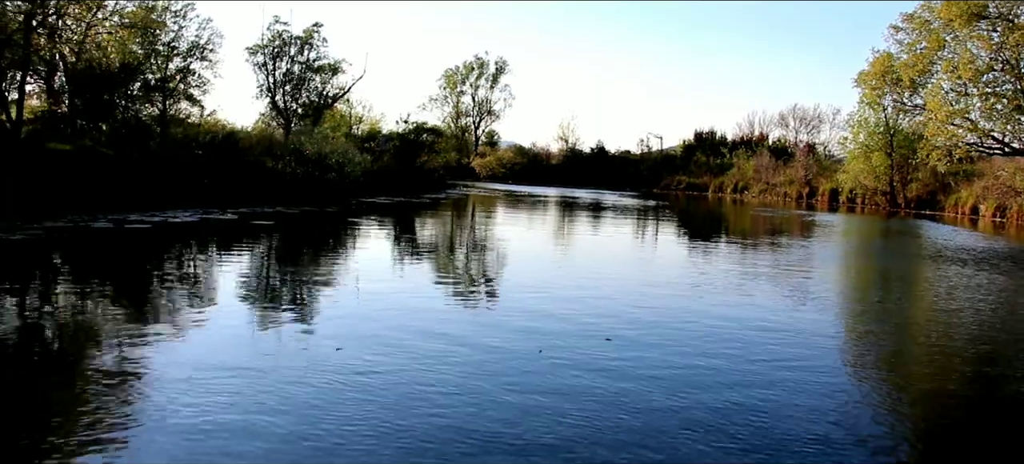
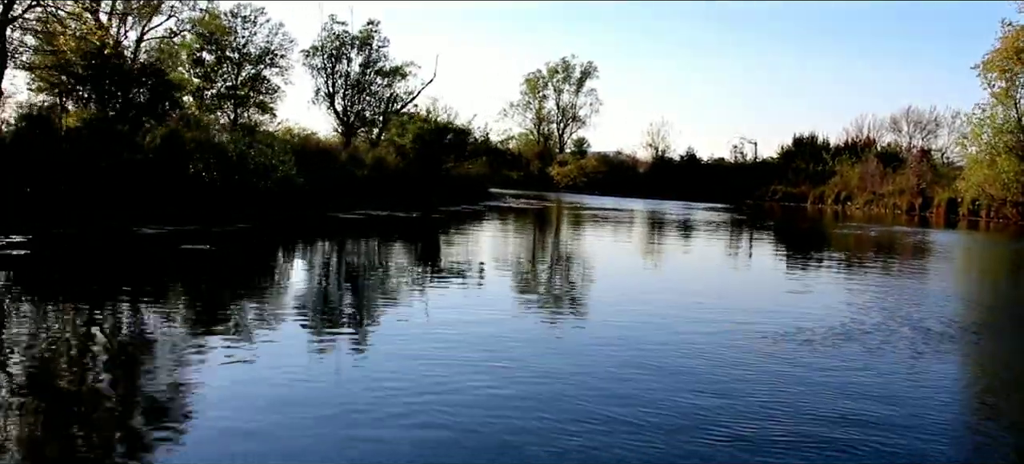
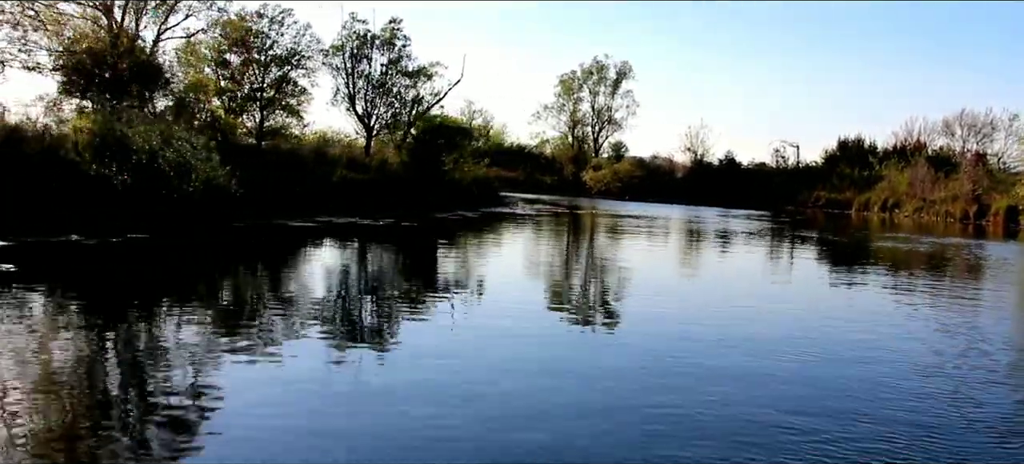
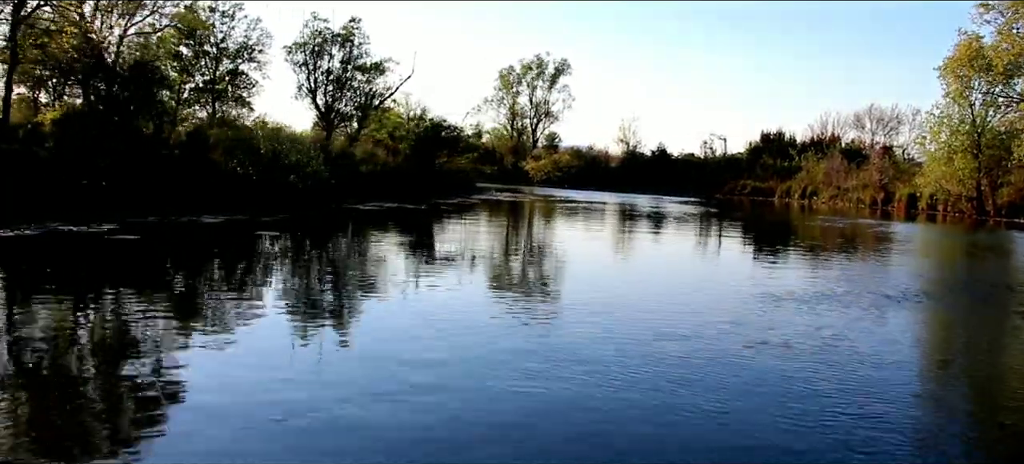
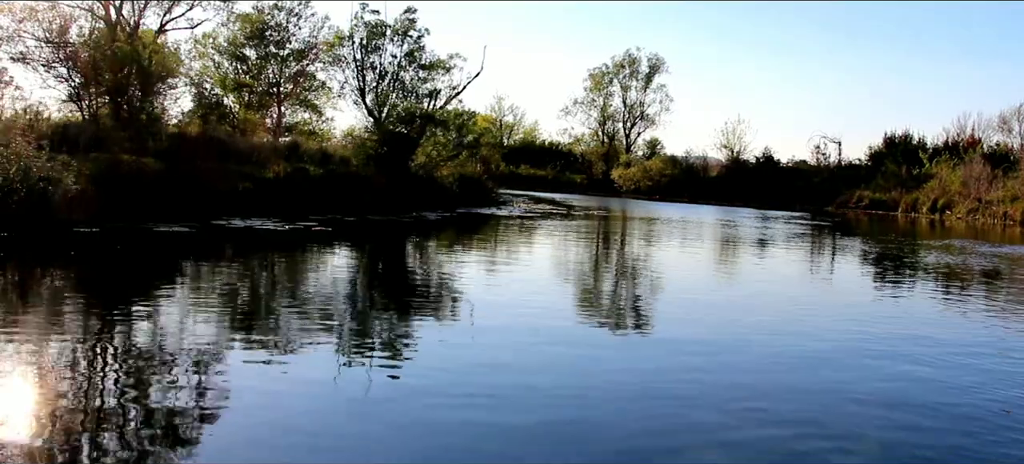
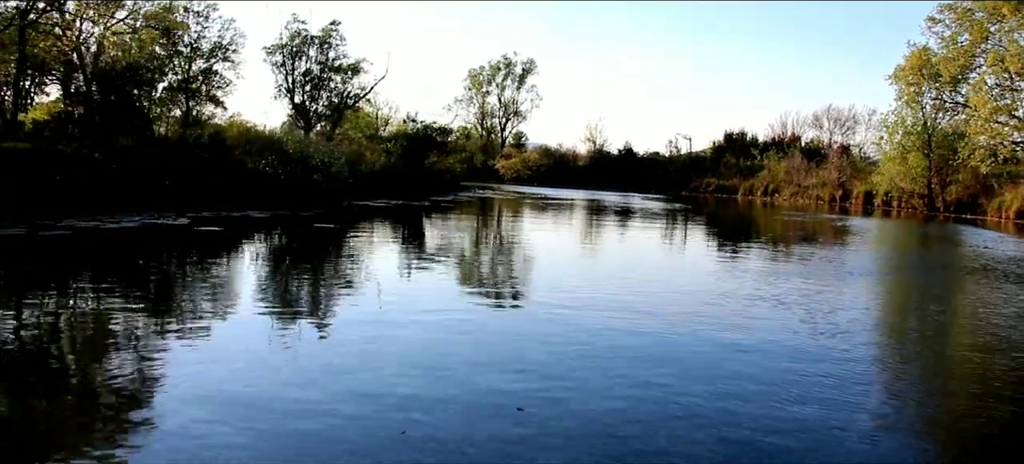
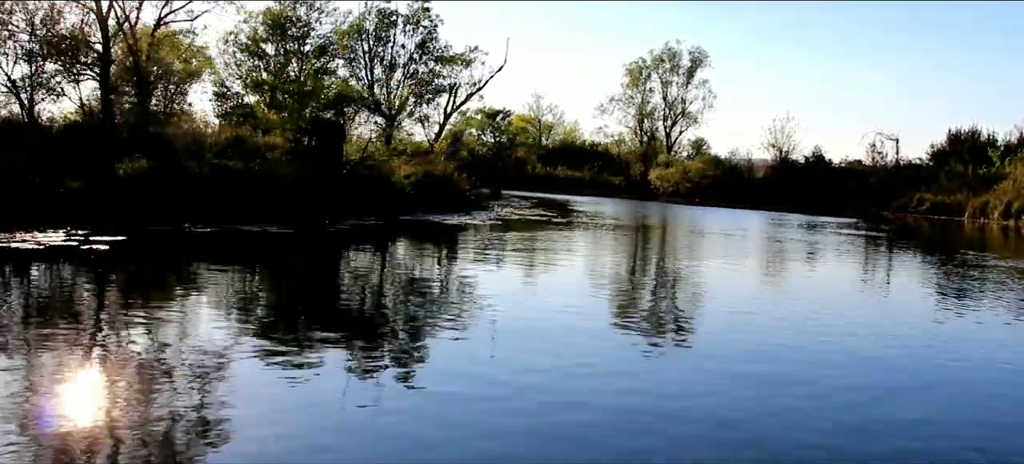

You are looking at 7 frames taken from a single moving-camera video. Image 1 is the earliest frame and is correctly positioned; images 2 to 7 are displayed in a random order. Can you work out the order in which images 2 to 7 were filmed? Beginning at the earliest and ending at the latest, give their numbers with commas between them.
6, 4, 2, 3, 5, 7
